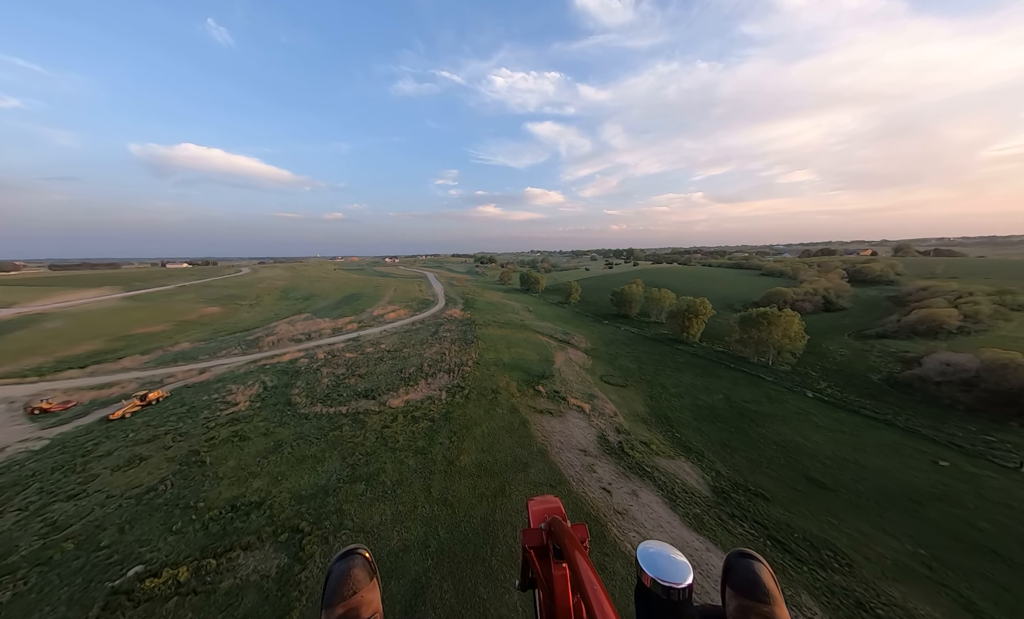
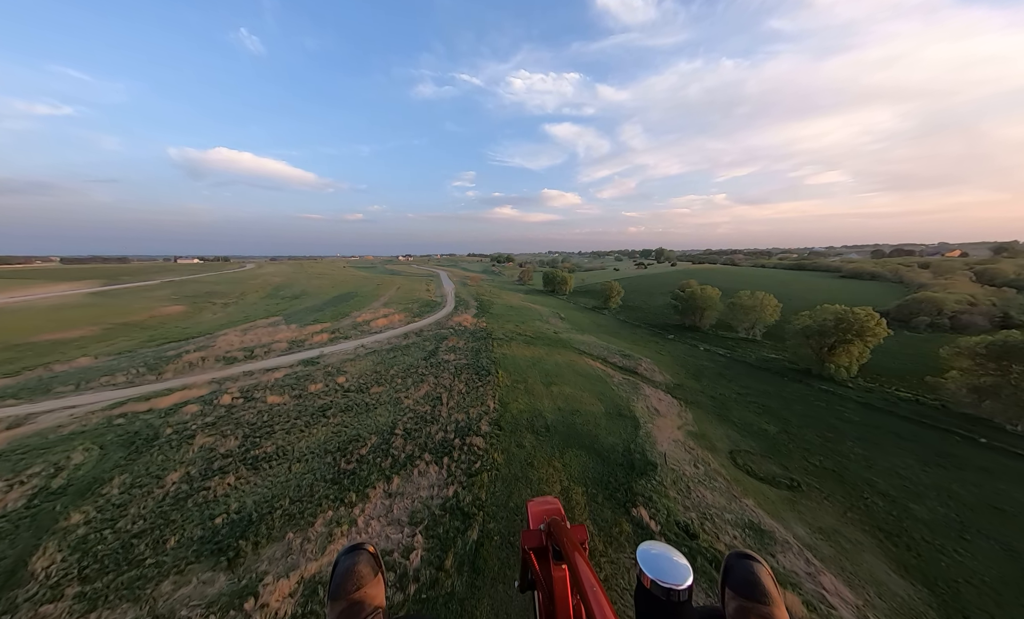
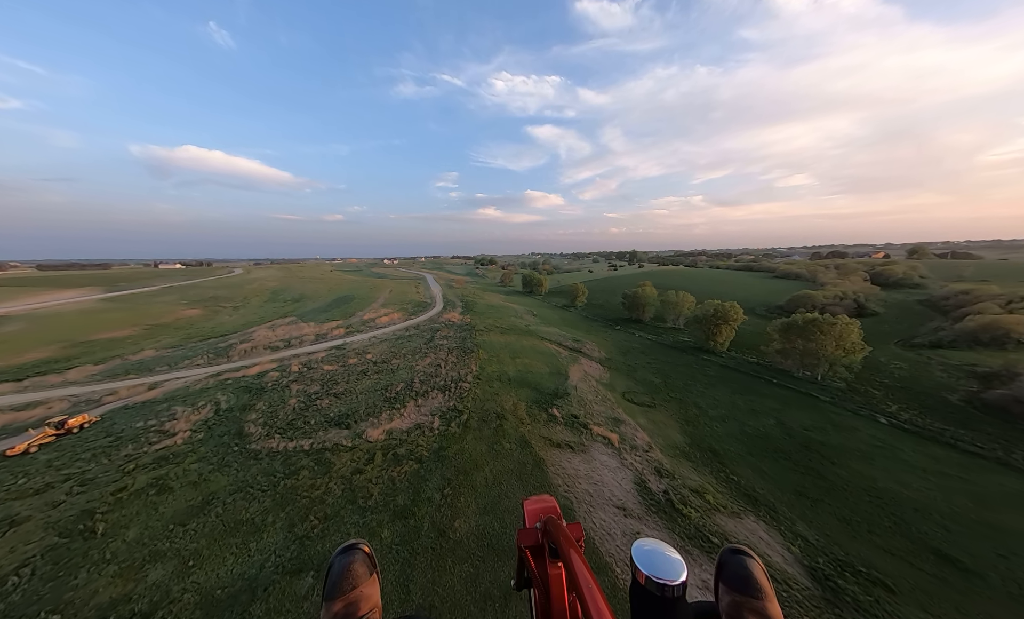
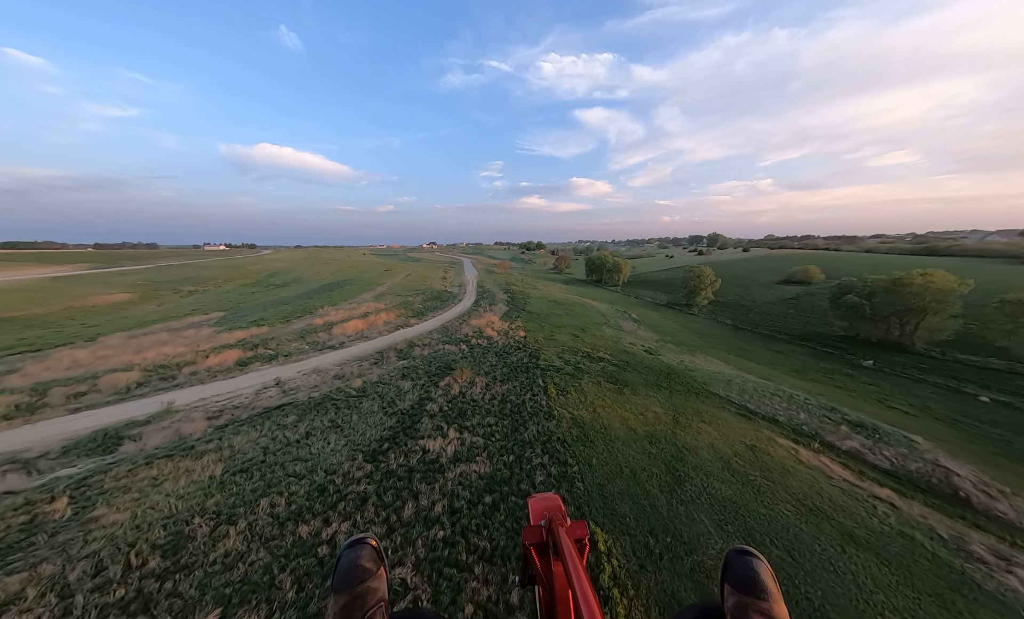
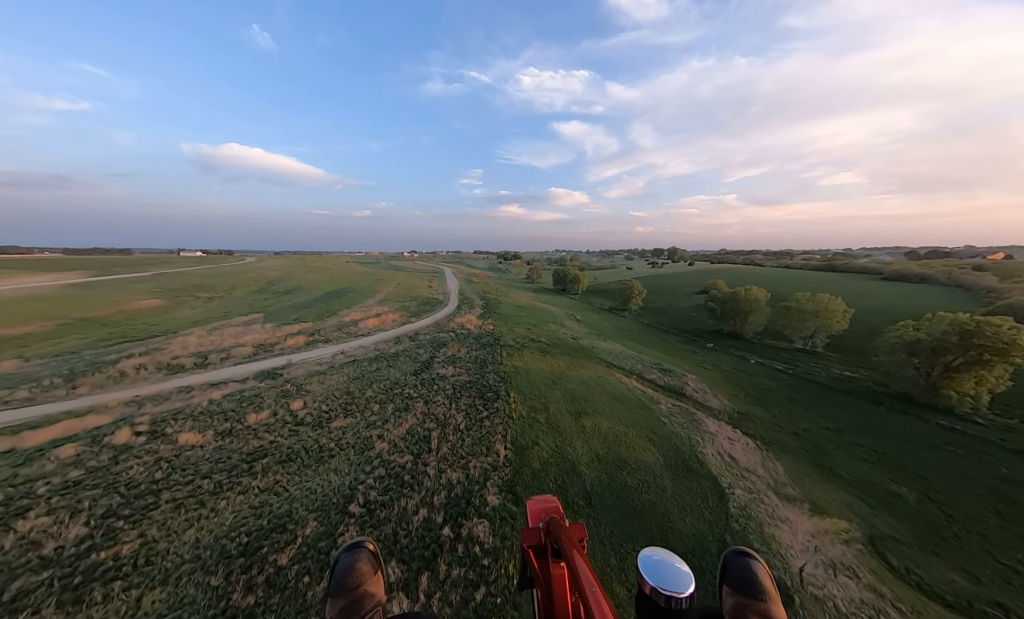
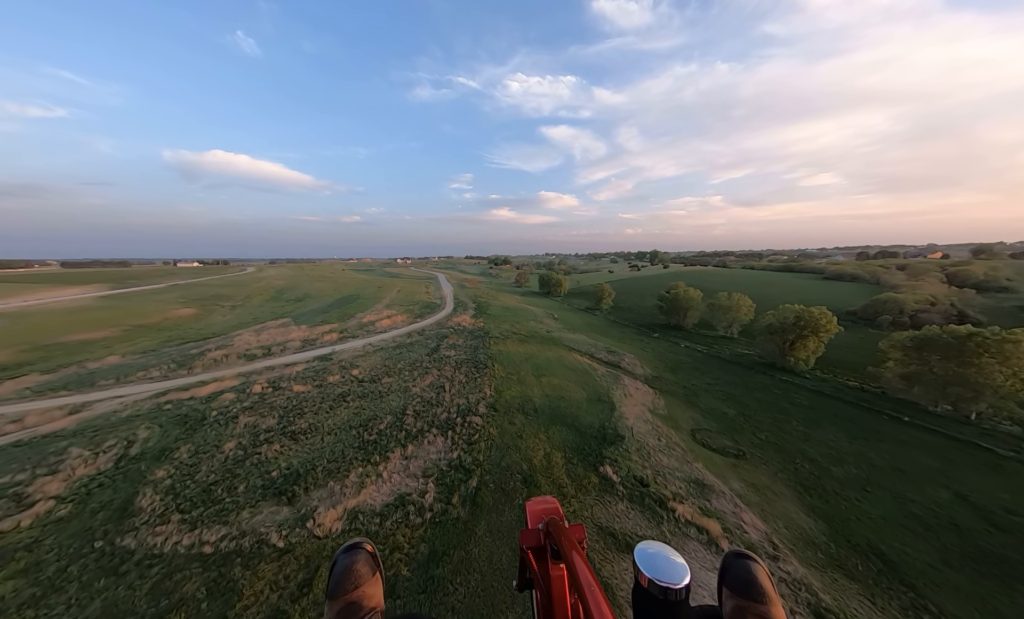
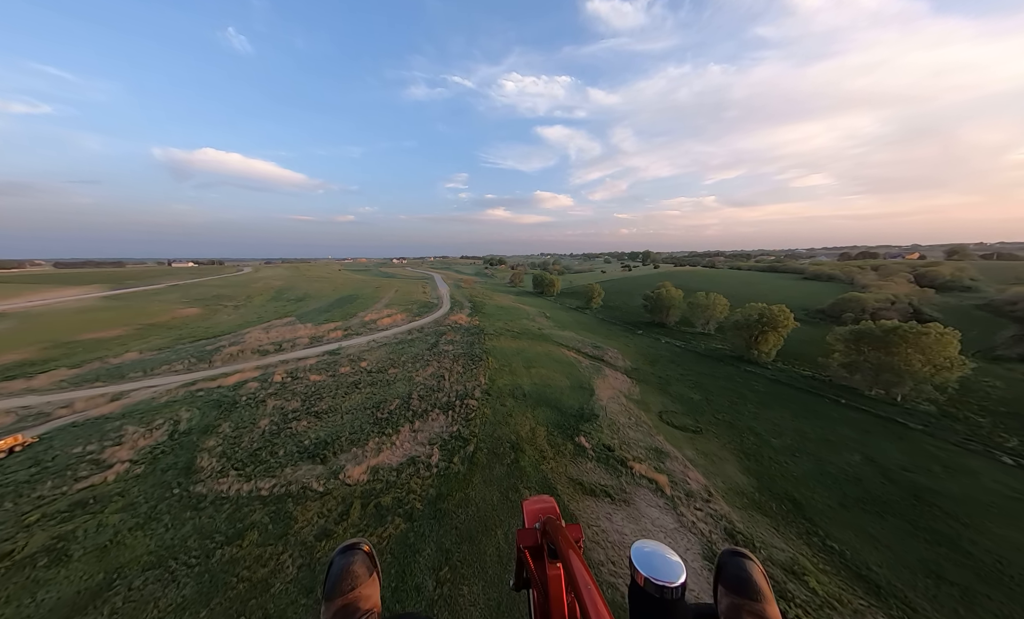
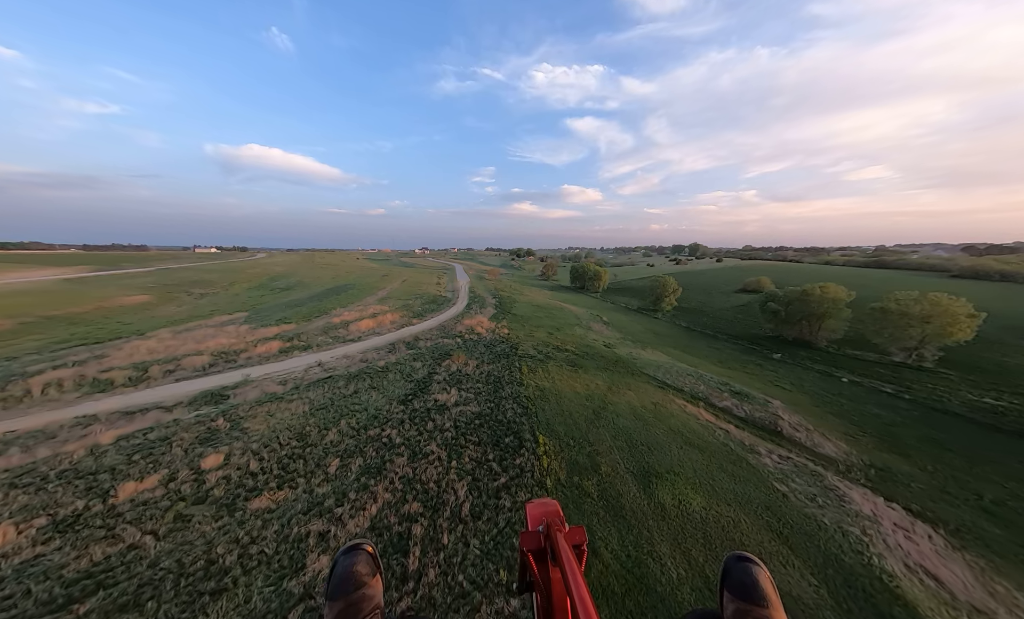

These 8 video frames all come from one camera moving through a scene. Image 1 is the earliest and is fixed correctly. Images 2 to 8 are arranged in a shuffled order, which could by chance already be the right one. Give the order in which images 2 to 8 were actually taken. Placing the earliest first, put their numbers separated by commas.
3, 7, 6, 2, 5, 8, 4
